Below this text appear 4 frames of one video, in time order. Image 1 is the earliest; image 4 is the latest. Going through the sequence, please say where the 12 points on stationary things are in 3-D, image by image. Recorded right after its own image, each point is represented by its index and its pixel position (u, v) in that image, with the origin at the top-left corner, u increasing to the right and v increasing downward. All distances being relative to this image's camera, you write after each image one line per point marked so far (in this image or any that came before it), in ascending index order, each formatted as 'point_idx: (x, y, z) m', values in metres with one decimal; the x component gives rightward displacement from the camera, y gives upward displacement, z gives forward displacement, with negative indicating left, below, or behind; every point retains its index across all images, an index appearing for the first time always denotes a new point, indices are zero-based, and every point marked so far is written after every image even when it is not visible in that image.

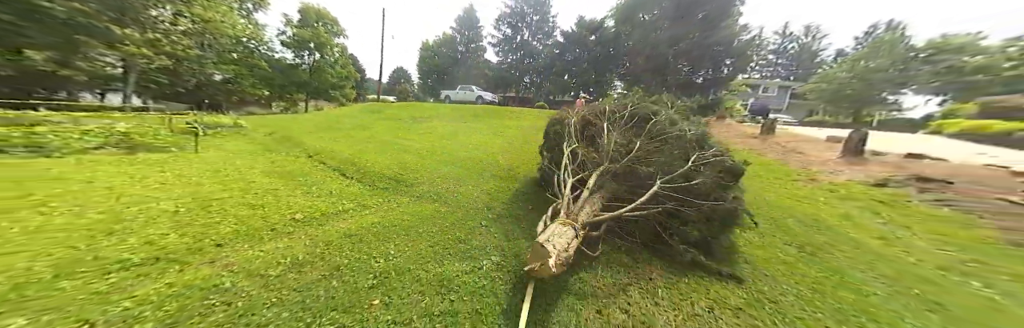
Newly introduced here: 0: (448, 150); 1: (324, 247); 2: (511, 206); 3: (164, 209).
0: (-2.0, +0.5, +7.2) m
1: (-2.0, -0.8, +2.6) m
2: (0.0, -0.7, +3.9) m
3: (-4.4, -0.5, +3.0) m
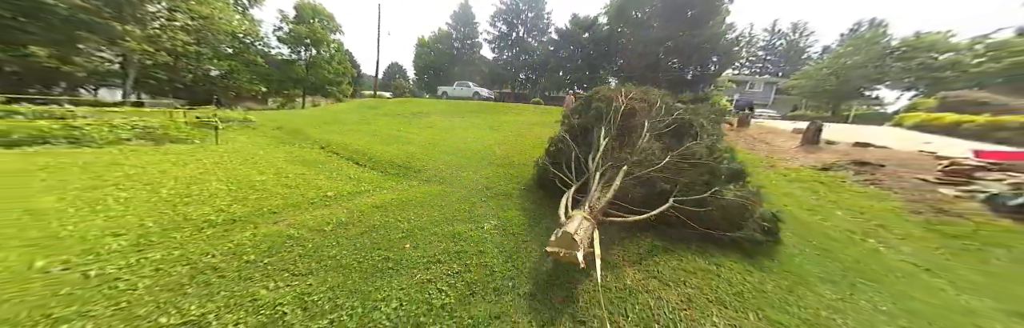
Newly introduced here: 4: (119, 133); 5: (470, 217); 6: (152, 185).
0: (-2.2, +0.7, +7.8) m
1: (-2.0, -0.6, +3.2) m
2: (-0.1, -0.5, +4.5) m
3: (-4.5, -0.3, +3.6) m
4: (-9.7, +0.7, +5.7) m
5: (-0.6, -0.7, +3.2) m
6: (-5.0, -0.3, +3.3) m
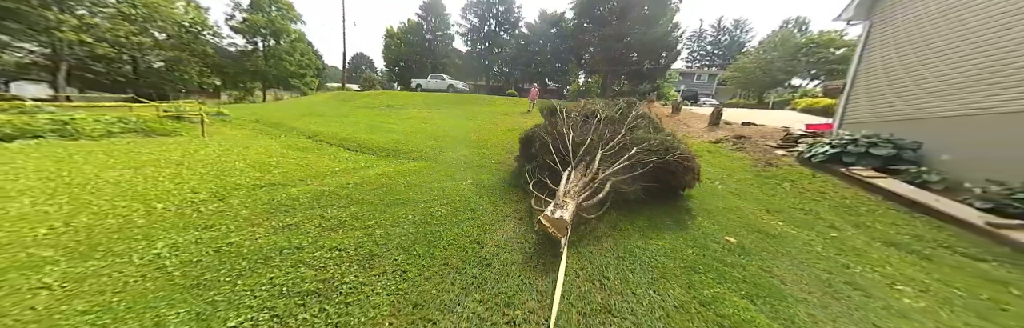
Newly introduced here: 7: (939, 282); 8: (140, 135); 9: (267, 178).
0: (-3.2, +1.3, +8.7) m
1: (-2.6, -0.2, +4.2) m
2: (-0.8, +0.1, +5.7) m
3: (-5.1, 0.0, +4.3) m
4: (-10.5, +0.9, +6.0) m
5: (-1.1, -0.3, +4.4) m
6: (-5.5, 0.0, +4.0) m
7: (+4.3, -1.2, +2.3) m
8: (-9.9, +0.8, +6.0) m
9: (-4.0, -0.2, +3.8) m
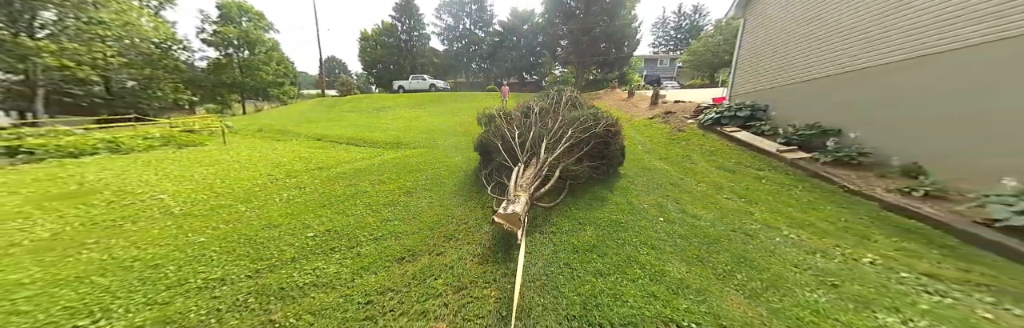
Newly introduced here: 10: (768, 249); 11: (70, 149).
0: (-4.2, +1.7, +10.1) m
1: (-3.1, +0.1, +5.7) m
2: (-1.4, +0.6, +7.3) m
3: (-5.6, +0.1, +5.7) m
4: (-11.2, +0.6, +7.0) m
5: (-1.7, +0.2, +6.0) m
6: (-6.1, 0.0, +5.3) m
7: (+3.9, -0.3, +4.2) m
8: (-10.5, +0.5, +7.1) m
9: (-4.5, 0.0, +5.2) m
10: (+2.7, -0.9, +2.4) m
11: (-11.4, +0.4, +5.9) m
